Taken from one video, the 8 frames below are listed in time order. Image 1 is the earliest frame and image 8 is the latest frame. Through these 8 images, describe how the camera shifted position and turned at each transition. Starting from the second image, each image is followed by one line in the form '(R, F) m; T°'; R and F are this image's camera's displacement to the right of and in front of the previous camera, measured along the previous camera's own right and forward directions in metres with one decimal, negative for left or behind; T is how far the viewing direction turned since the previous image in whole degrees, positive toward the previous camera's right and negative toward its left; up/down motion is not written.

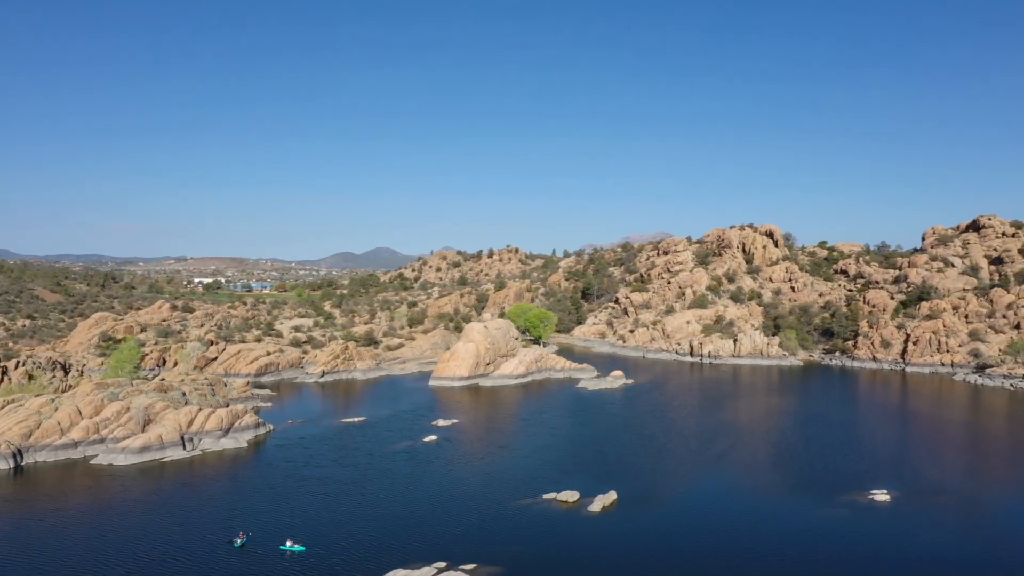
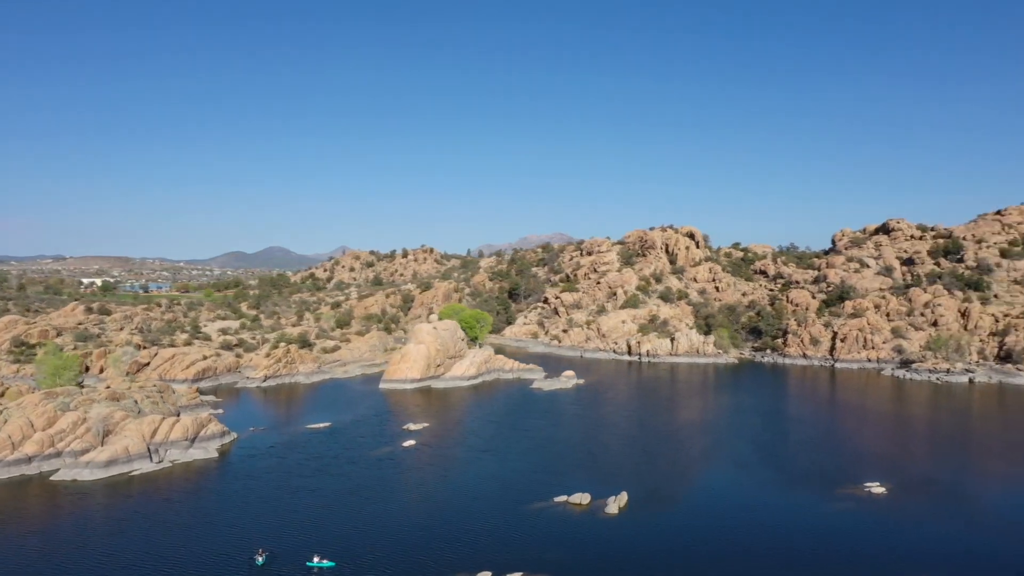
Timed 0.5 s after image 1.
(-5.1, -0.7) m; +9°
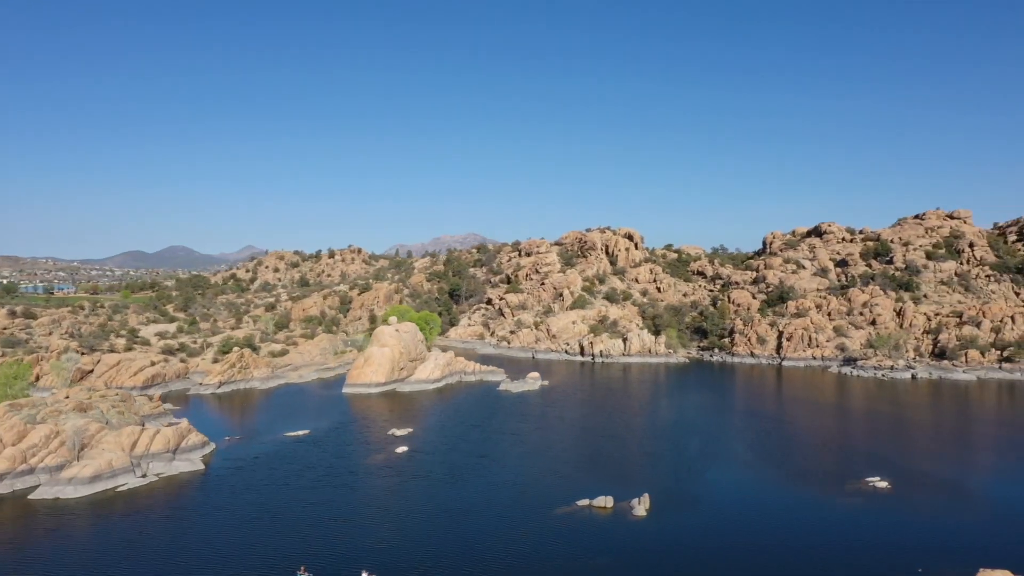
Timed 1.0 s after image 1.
(-4.6, -0.9) m; +8°
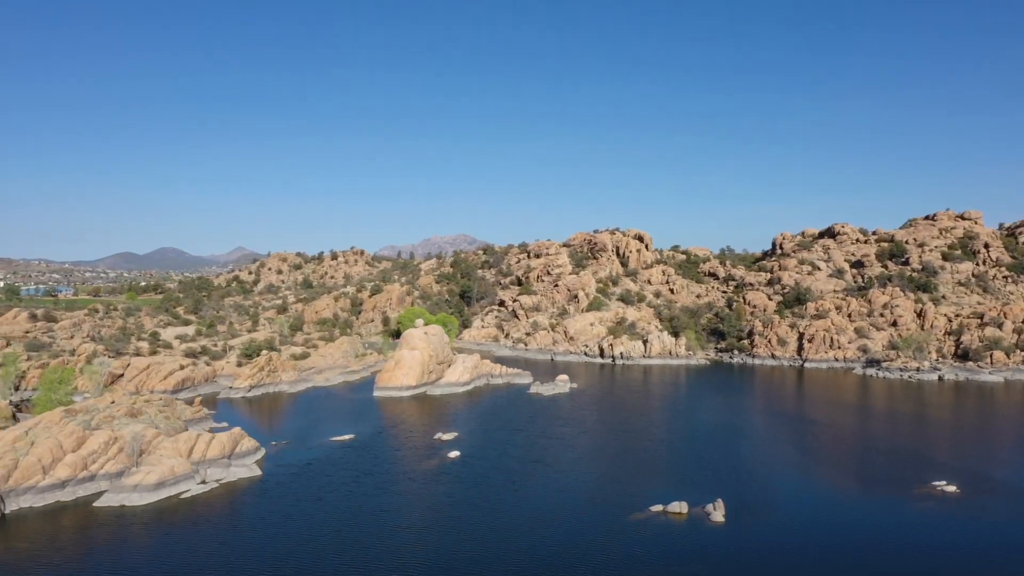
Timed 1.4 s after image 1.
(-3.6, -0.1) m; +1°
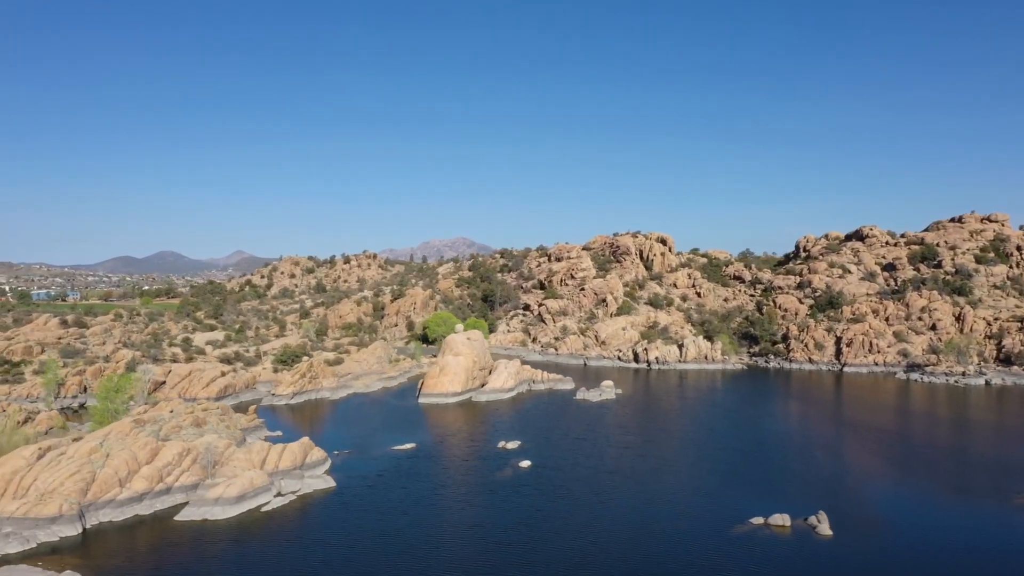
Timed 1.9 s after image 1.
(-4.4, +0.7) m; 0°
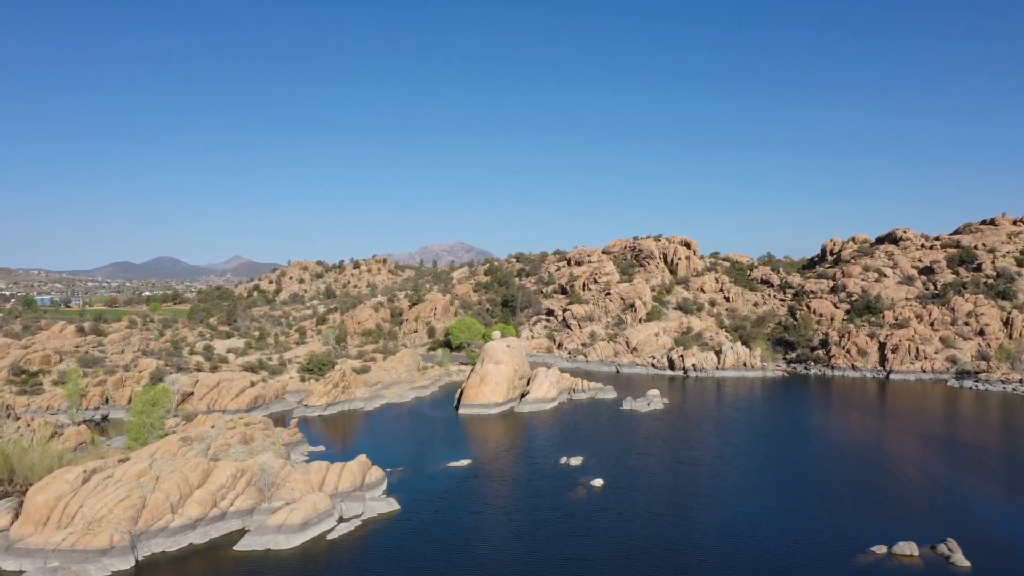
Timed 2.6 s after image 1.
(-4.0, +2.5) m; 0°
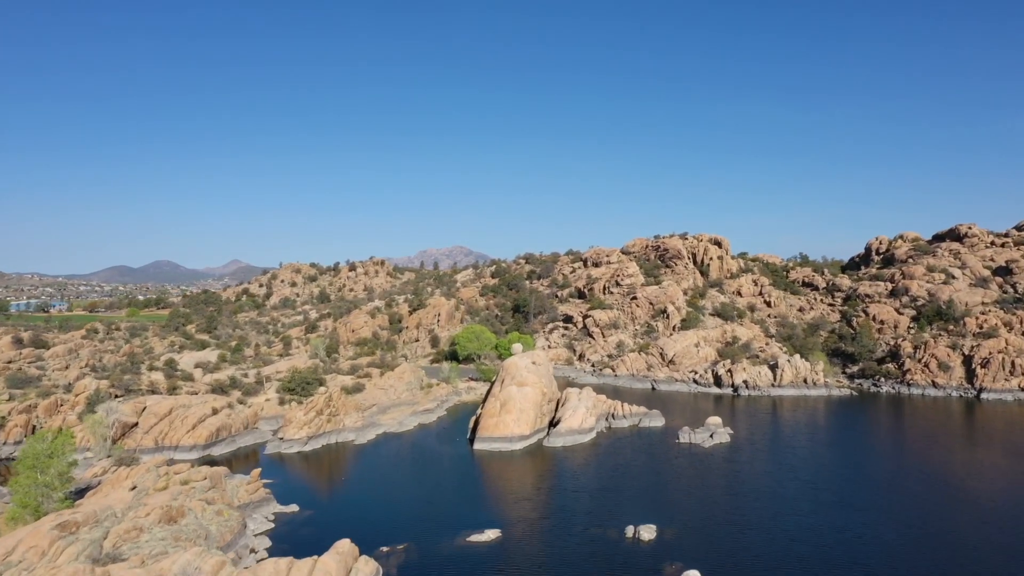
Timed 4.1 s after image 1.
(-2.1, +10.8) m; 0°
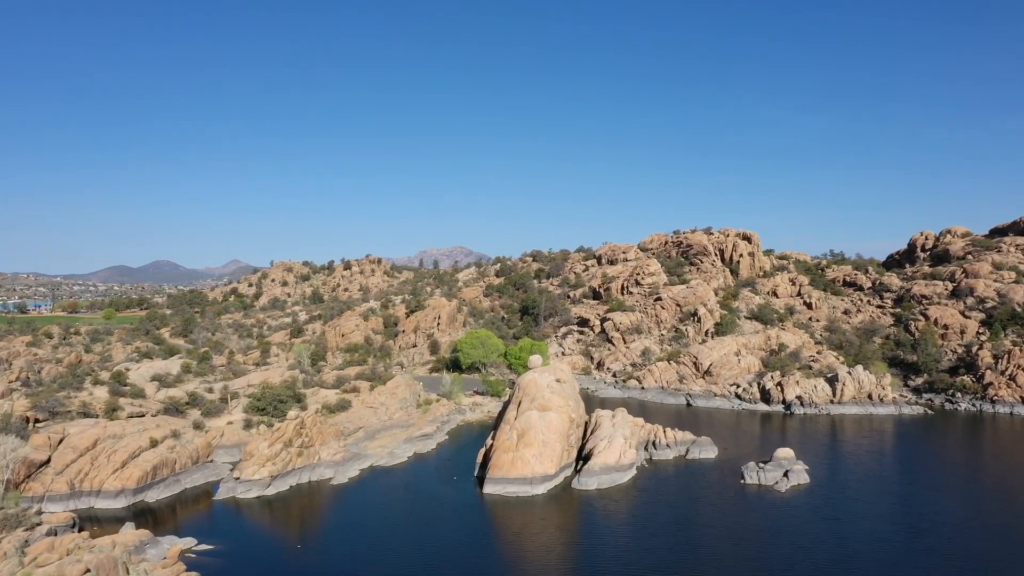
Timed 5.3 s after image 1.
(-1.1, +9.2) m; 0°
